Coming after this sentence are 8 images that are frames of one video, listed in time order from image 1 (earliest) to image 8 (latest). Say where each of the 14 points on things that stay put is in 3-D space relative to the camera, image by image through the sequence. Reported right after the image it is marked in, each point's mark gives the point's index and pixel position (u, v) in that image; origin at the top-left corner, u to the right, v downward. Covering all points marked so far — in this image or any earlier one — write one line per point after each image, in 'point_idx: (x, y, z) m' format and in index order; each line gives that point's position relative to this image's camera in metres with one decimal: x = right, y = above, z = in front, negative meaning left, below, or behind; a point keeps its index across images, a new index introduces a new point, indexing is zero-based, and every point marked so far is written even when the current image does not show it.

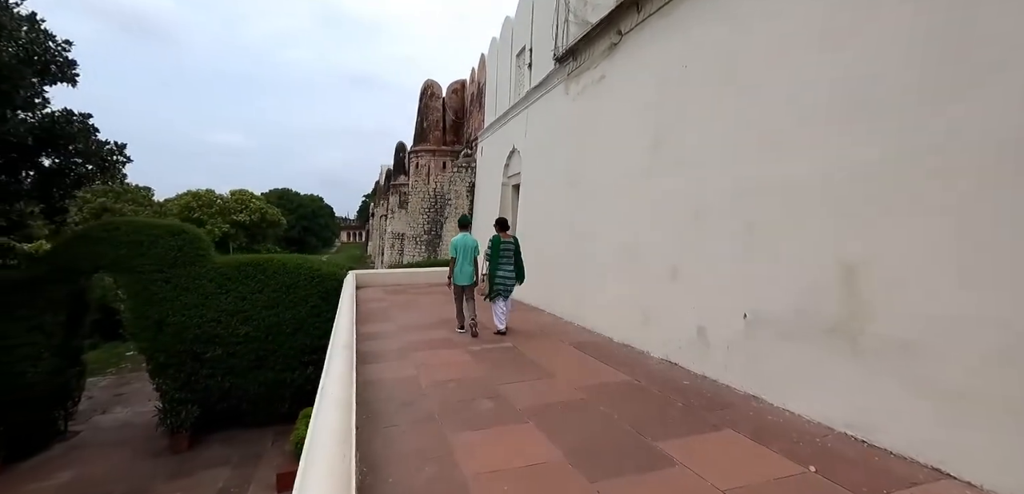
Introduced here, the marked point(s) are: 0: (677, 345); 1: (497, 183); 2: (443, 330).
0: (+1.5, -0.9, +4.0) m
1: (-0.3, +1.4, +9.8) m
2: (-0.9, -1.0, +5.7) m
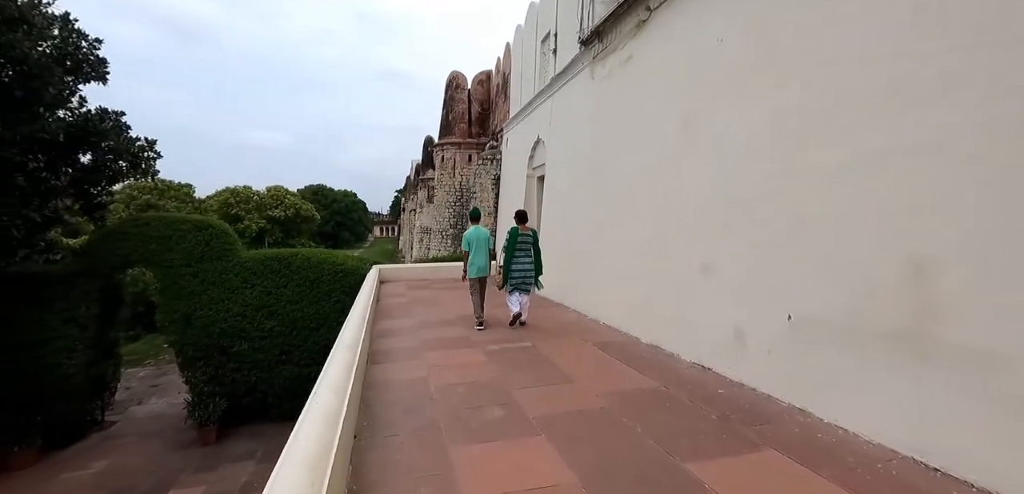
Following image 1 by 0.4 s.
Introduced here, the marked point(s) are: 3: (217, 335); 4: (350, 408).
0: (+1.6, -0.8, +3.7) m
1: (+0.2, +1.5, +9.5) m
2: (-0.6, -0.9, +5.5) m
3: (-5.1, -1.5, +7.9) m
4: (-0.9, -0.9, +2.6) m
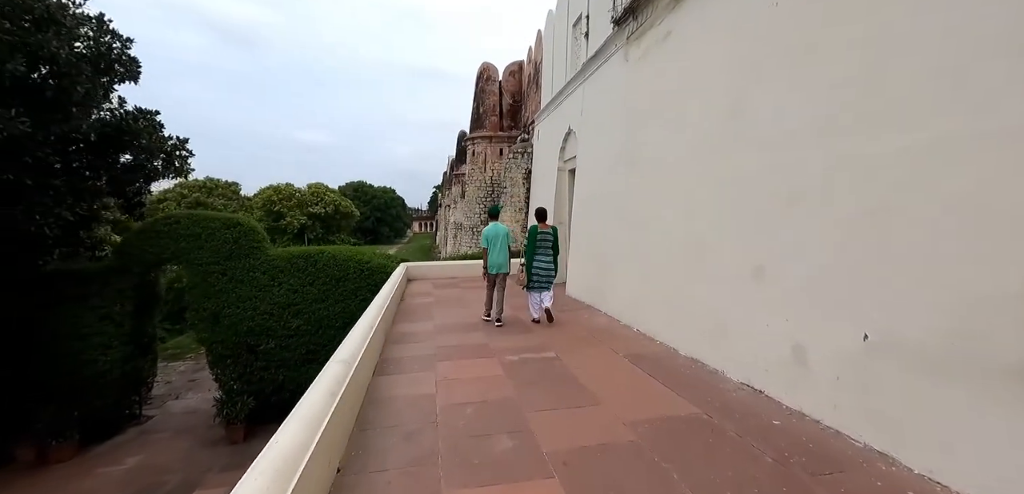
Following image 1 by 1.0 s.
0: (+1.7, -0.8, +3.1) m
1: (+0.8, +1.6, +9.0) m
2: (-0.4, -0.9, +5.1) m
3: (-4.6, -1.5, +7.9) m
4: (-0.9, -1.0, +2.3) m
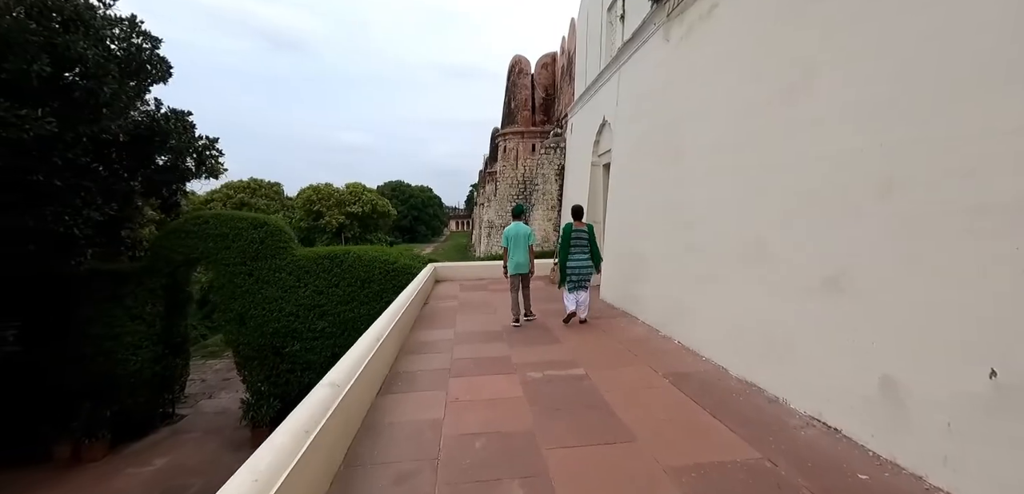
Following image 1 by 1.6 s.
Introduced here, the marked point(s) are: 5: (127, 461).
0: (+1.8, -0.9, +2.5) m
1: (+1.4, +1.6, +8.4) m
2: (-0.1, -0.9, +4.7) m
3: (-4.1, -1.5, +7.8) m
4: (-0.9, -1.0, +1.9) m
5: (-6.0, -3.3, +7.1) m
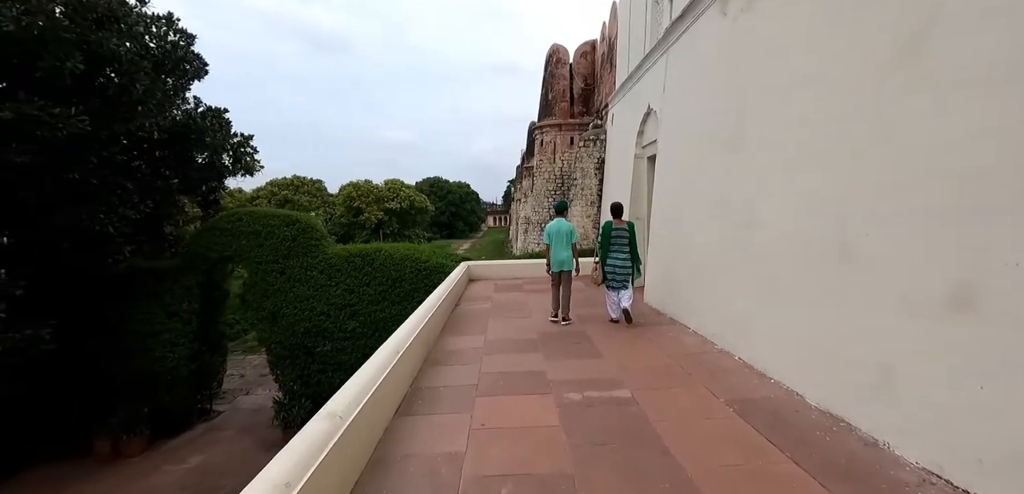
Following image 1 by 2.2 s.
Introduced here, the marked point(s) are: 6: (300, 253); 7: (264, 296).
0: (+2.0, -0.9, +1.9) m
1: (+2.0, +1.6, +7.8) m
2: (+0.2, -0.9, +4.3) m
3: (-3.5, -1.5, +7.7) m
4: (-0.8, -1.0, +1.5) m
5: (-5.5, -3.3, +7.2) m
6: (-3.6, -0.1, +7.8) m
7: (-4.2, -0.8, +7.7) m
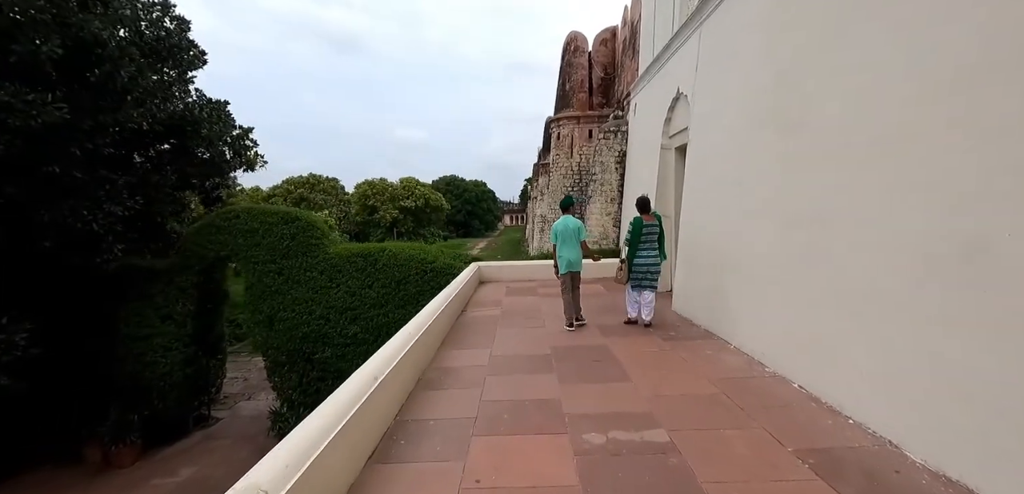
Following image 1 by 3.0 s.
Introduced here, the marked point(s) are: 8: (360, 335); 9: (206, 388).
0: (+1.9, -0.9, +1.2) m
1: (+2.2, +1.6, +7.1) m
2: (+0.3, -1.0, +3.6) m
3: (-3.3, -1.5, +7.2) m
4: (-0.8, -1.0, +0.9) m
5: (-5.3, -3.3, +6.7) m
6: (-3.4, -0.1, +7.3) m
7: (-4.0, -0.8, +7.2) m
8: (-2.4, -1.4, +7.2) m
9: (-5.4, -2.5, +8.1) m
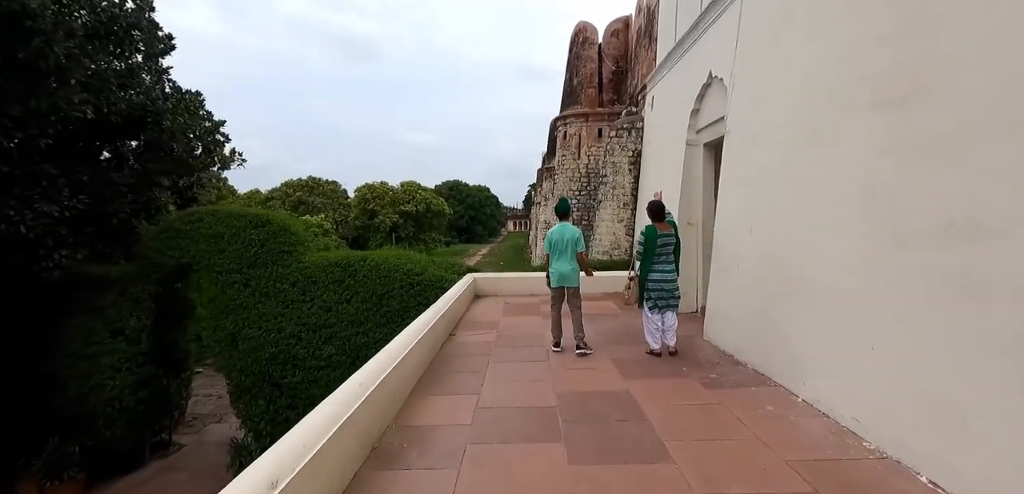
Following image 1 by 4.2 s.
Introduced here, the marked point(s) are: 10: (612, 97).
0: (+1.9, -1.0, +0.3) m
1: (+2.2, +1.4, +6.2) m
2: (+0.3, -1.1, +2.7) m
3: (-3.3, -1.6, +6.2) m
4: (-0.9, -1.1, 0.0) m
5: (-5.3, -3.4, +5.8) m
6: (-3.4, -0.2, +6.4) m
7: (-4.0, -0.9, +6.3) m
8: (-2.4, -1.5, +6.3) m
9: (-5.4, -2.6, +7.2) m
10: (+3.0, +4.4, +13.8) m
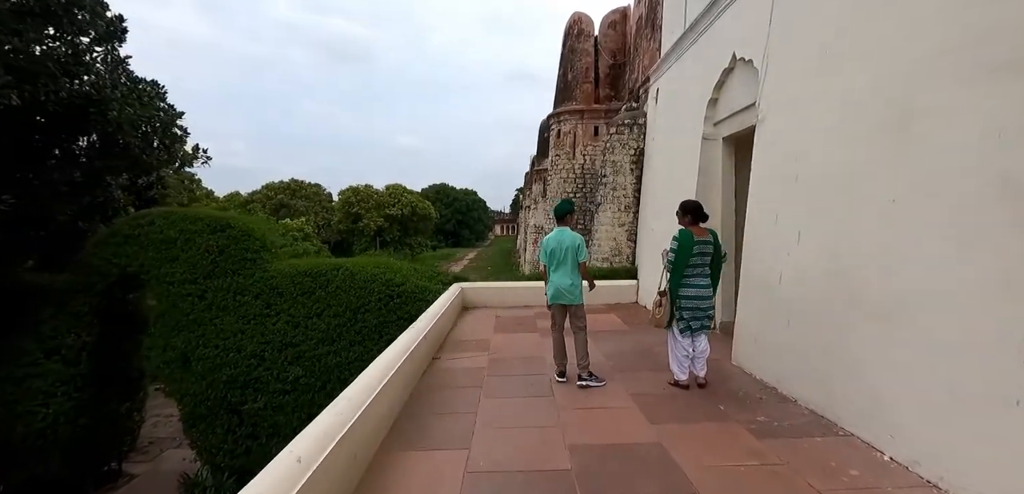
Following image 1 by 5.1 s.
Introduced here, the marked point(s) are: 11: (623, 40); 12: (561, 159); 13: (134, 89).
0: (+1.9, -1.0, -0.4) m
1: (+2.2, +1.3, +5.6) m
2: (+0.3, -1.1, +2.0) m
3: (-3.4, -1.6, +5.5) m
4: (-0.8, -1.1, -0.7) m
5: (-5.4, -3.4, +5.0) m
6: (-3.5, -0.3, +5.6) m
7: (-4.1, -1.0, +5.5) m
8: (-2.5, -1.6, +5.5) m
9: (-5.5, -2.7, +6.3) m
10: (+2.7, +4.2, +13.2) m
11: (+3.1, +5.7, +13.2) m
12: (+1.3, +2.4, +12.7) m
13: (-5.4, +2.3, +6.6) m
